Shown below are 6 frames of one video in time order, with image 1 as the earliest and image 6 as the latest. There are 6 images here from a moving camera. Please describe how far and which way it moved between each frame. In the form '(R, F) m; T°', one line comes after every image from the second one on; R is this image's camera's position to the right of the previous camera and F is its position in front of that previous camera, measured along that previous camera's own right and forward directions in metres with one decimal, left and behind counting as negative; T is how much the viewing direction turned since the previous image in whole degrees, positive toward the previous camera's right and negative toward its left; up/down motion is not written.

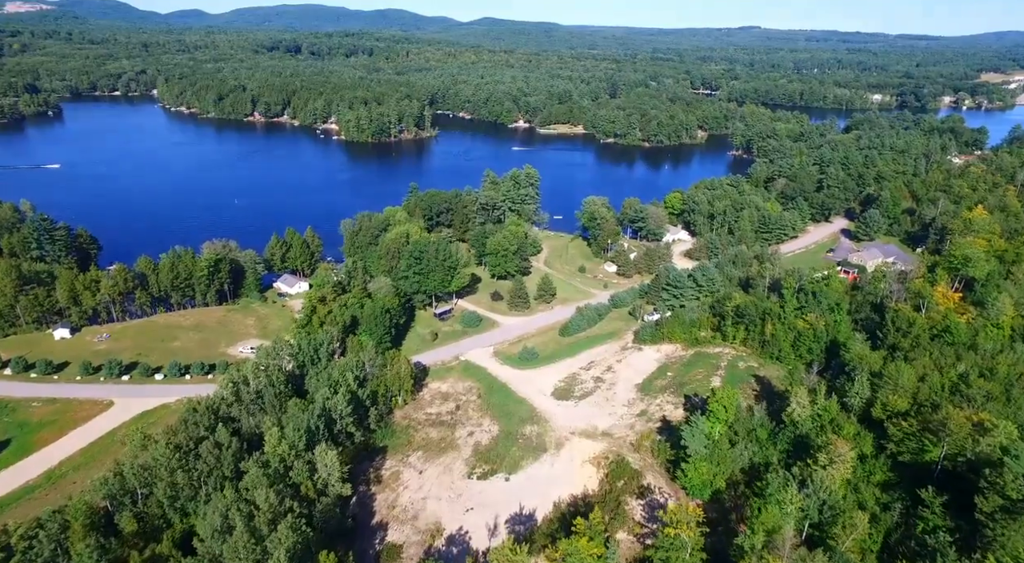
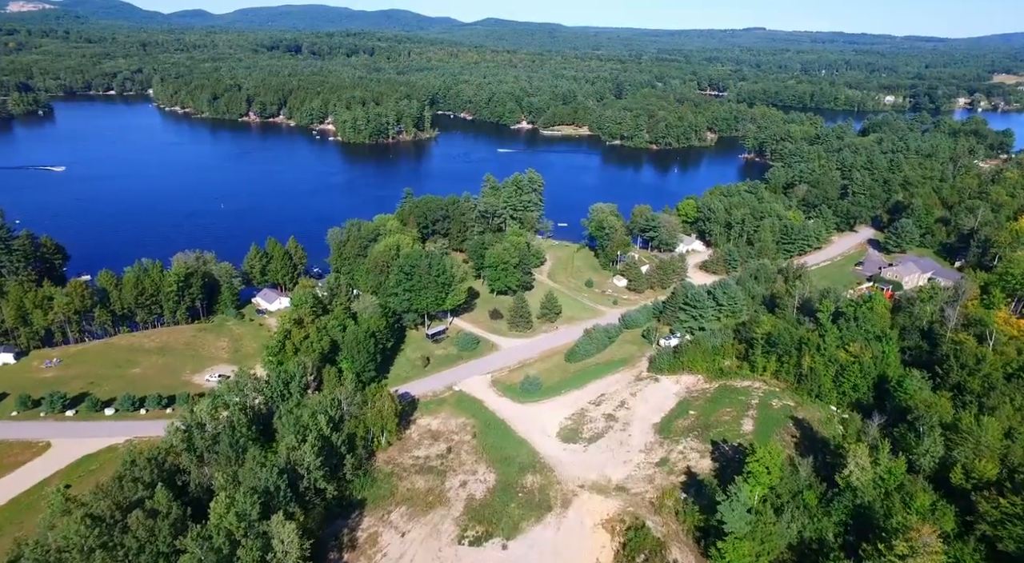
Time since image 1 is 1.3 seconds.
(+0.1, +5.0) m; 0°
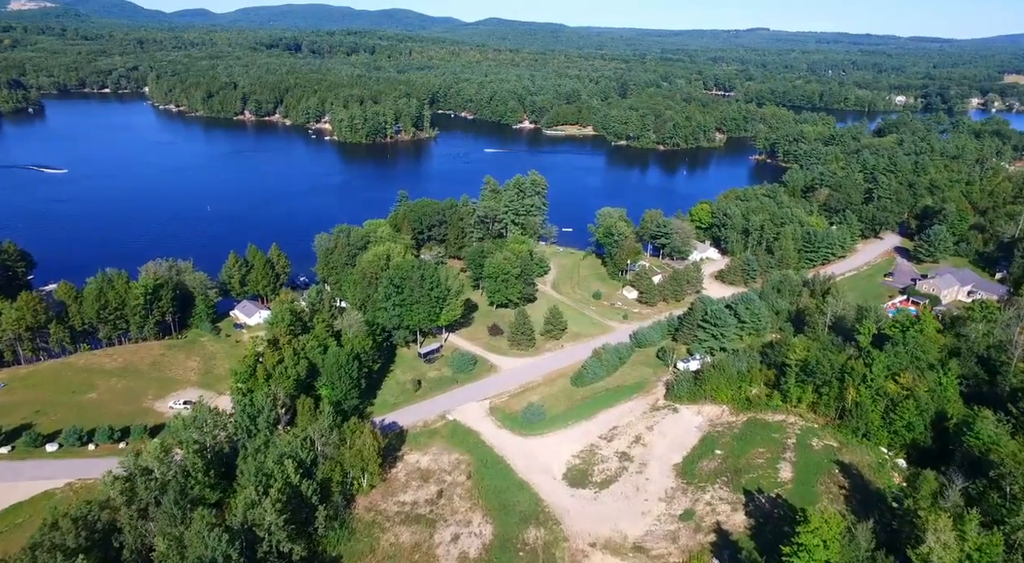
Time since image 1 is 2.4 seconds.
(0.0, +4.4) m; 0°
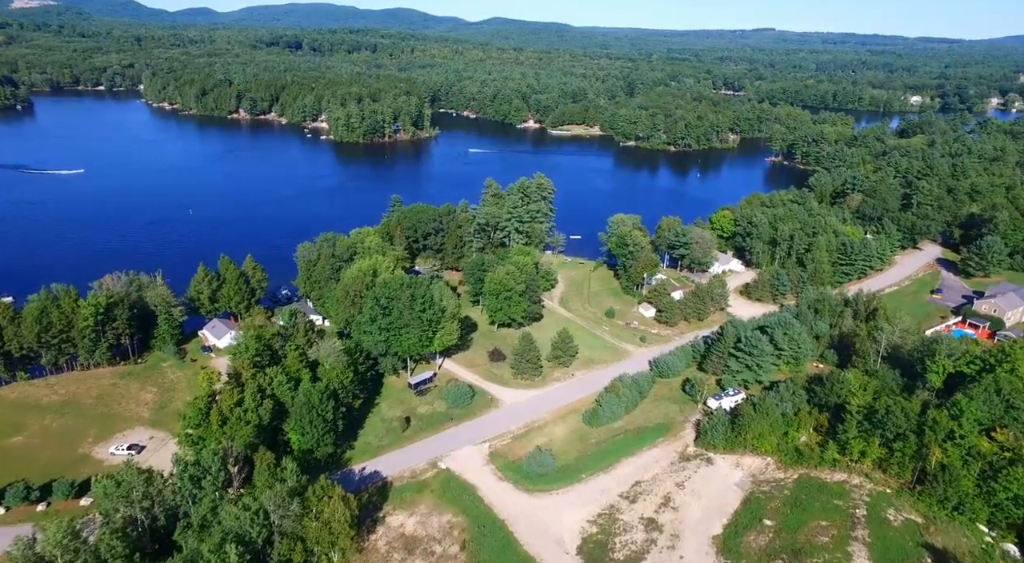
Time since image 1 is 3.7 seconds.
(0.0, +5.5) m; 0°
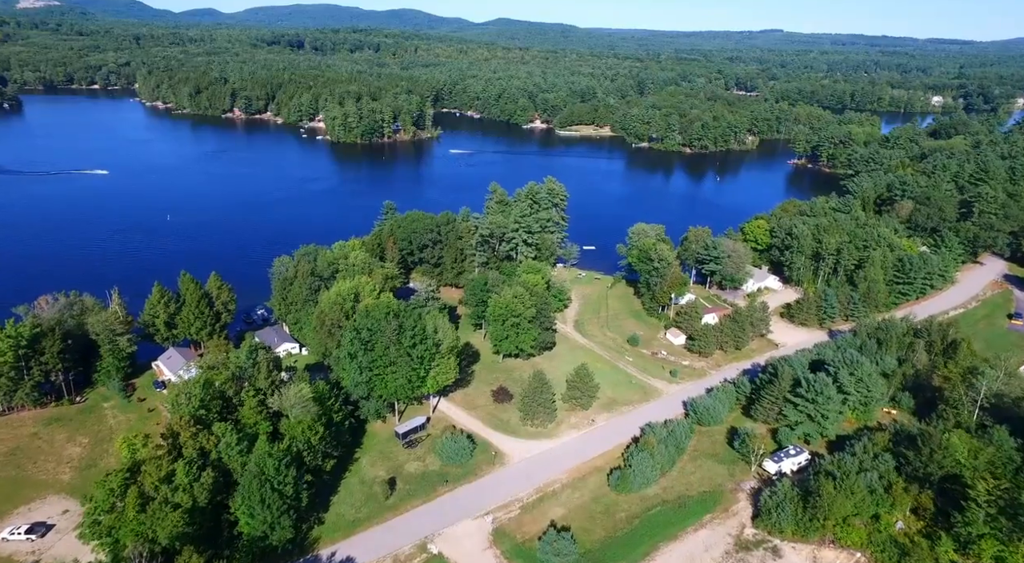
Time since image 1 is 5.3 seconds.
(-0.2, +6.6) m; 0°
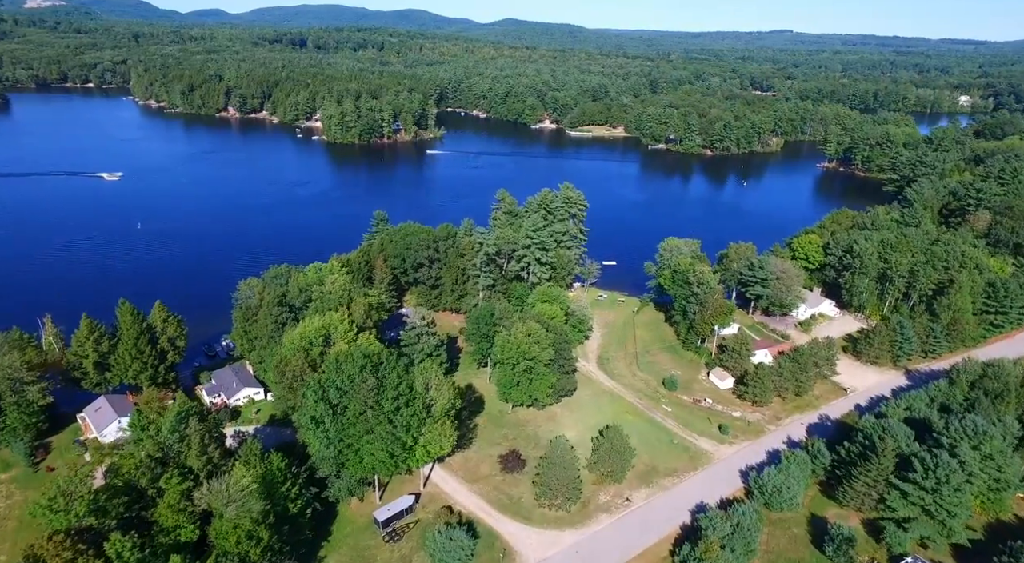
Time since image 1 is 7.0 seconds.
(-0.3, +7.4) m; 0°
